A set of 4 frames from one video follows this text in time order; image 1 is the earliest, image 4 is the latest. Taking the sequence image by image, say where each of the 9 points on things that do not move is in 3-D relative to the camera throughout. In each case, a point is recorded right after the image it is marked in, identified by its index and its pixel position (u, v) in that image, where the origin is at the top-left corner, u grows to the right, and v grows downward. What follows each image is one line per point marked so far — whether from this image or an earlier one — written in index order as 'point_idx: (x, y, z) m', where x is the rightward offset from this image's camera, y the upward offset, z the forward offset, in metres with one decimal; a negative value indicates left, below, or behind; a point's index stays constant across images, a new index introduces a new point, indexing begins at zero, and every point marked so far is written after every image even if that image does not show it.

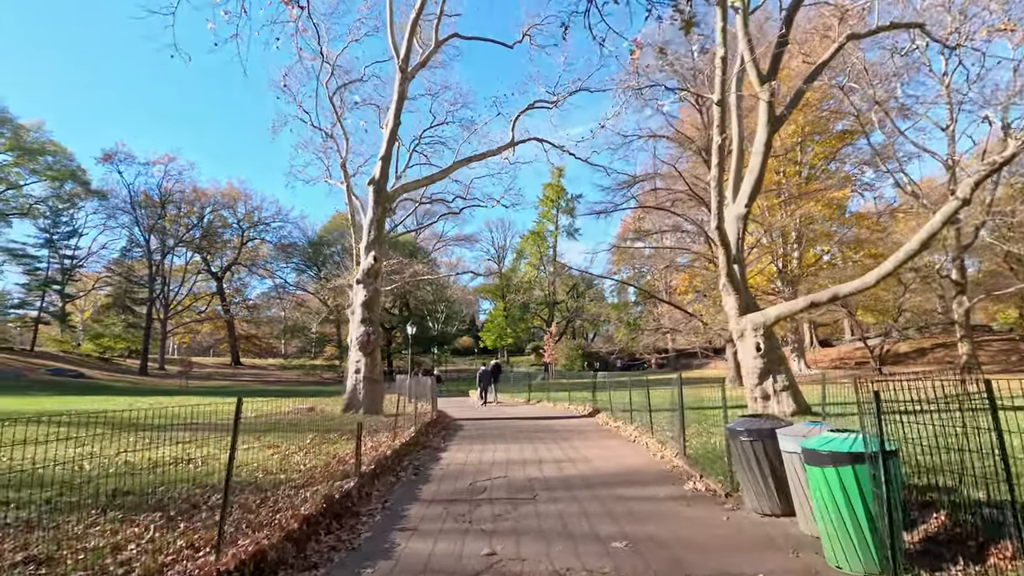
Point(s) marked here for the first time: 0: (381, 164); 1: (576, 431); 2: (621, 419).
0: (-3.9, +3.7, +16.3) m
1: (+1.3, -3.0, +11.6) m
2: (+2.4, -2.9, +12.4) m
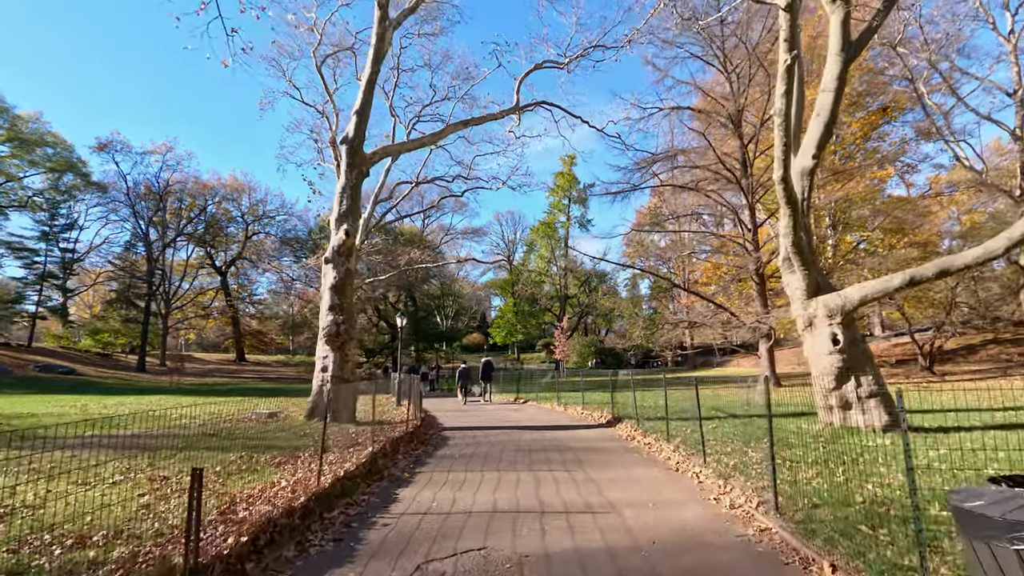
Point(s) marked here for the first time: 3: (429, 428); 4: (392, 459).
0: (-3.8, +4.1, +13.6) m
1: (+1.3, -2.6, +8.8) m
2: (+2.4, -2.5, +9.6) m
3: (-1.8, -3.0, +12.0) m
4: (-1.7, -2.4, +7.8) m
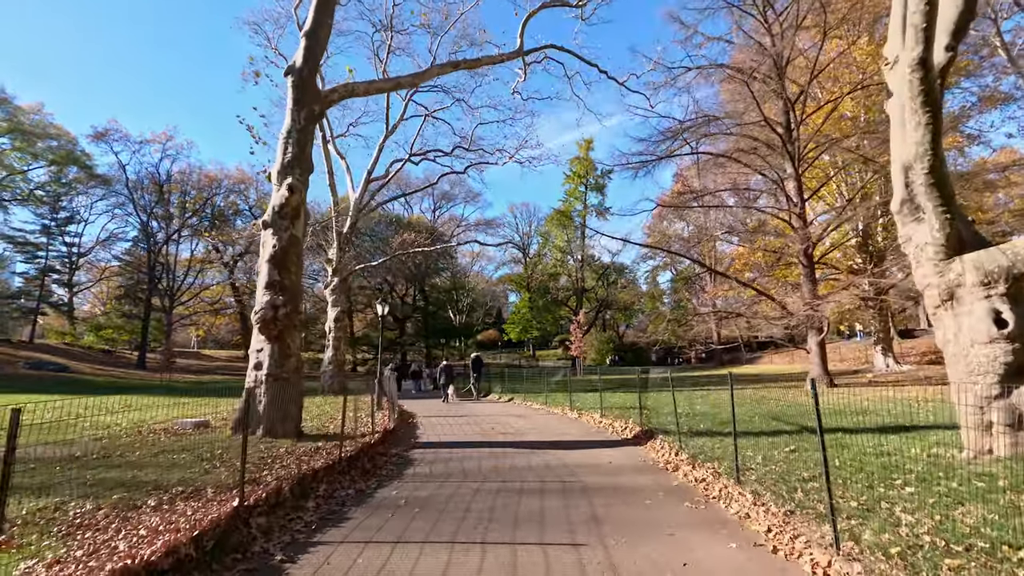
0: (-3.9, +4.6, +10.6) m
1: (+1.1, -2.1, +5.7) m
2: (+2.2, -2.0, +6.5) m
3: (-1.9, -2.5, +9.0) m
4: (-1.9, -1.9, +4.8) m
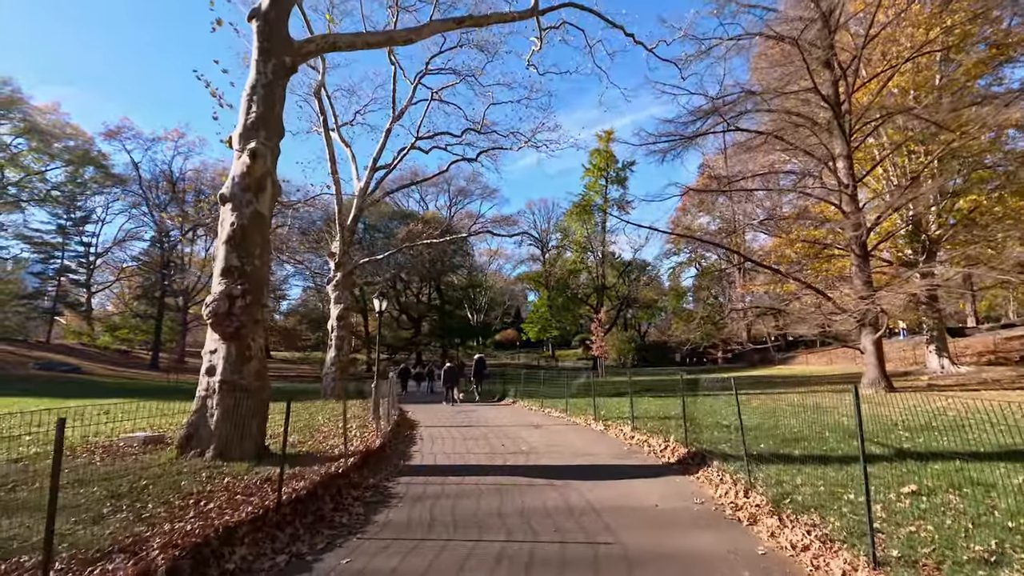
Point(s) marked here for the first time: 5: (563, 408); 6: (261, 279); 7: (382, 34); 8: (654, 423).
0: (-3.7, +4.8, +8.9) m
1: (+1.1, -1.9, +3.8) m
2: (+2.3, -1.8, +4.5) m
3: (-1.8, -2.3, +7.2) m
4: (-1.9, -1.7, +2.9) m
5: (+1.5, -3.4, +15.9) m
6: (-3.6, +0.1, +8.0) m
7: (-2.4, +4.7, +10.4) m
8: (+2.7, -2.6, +10.8) m
